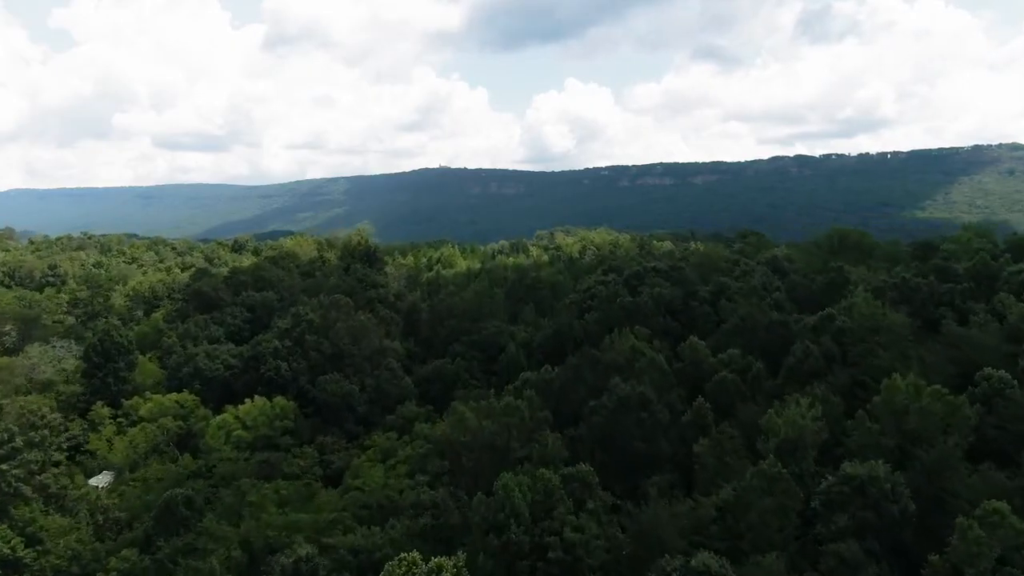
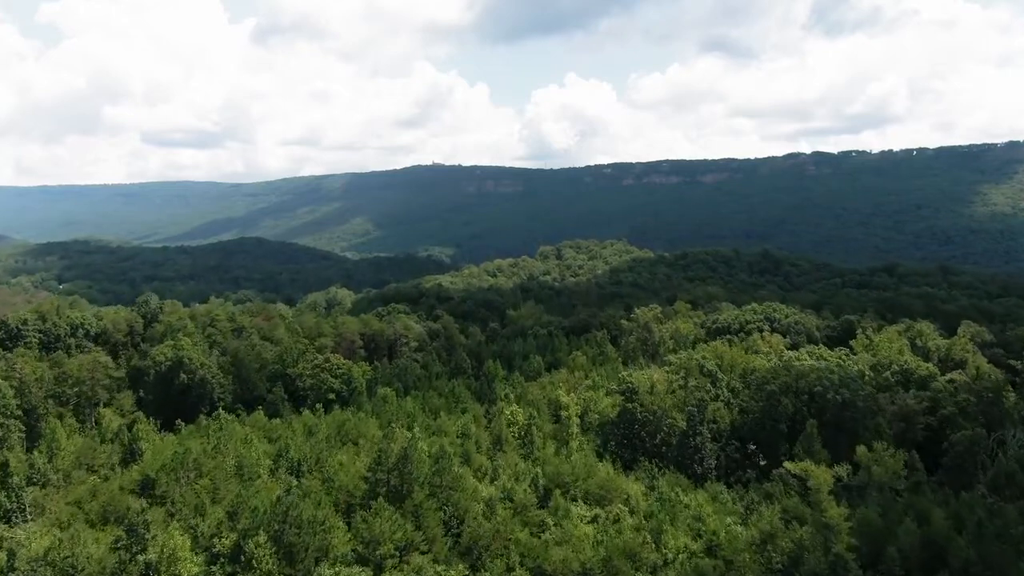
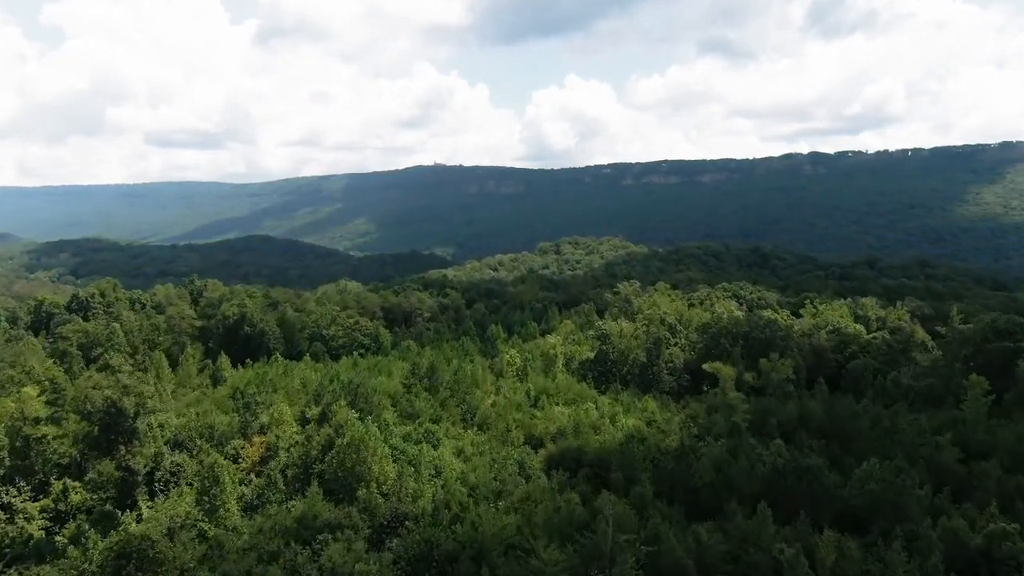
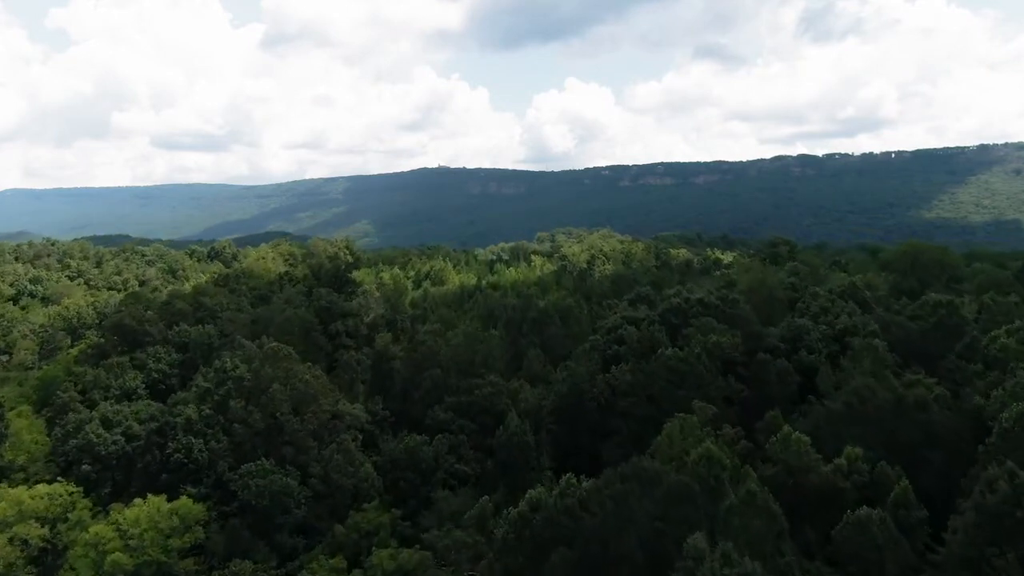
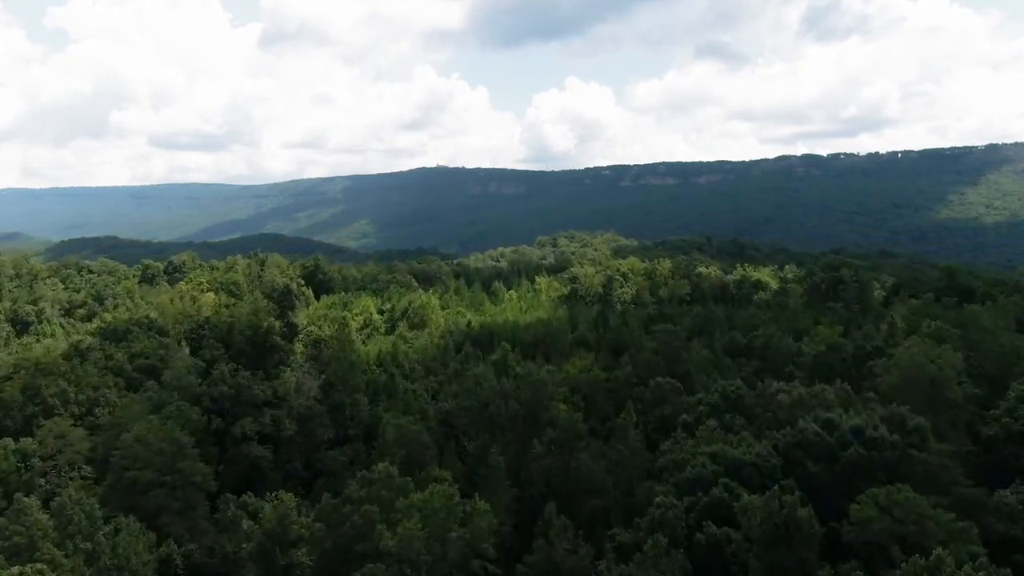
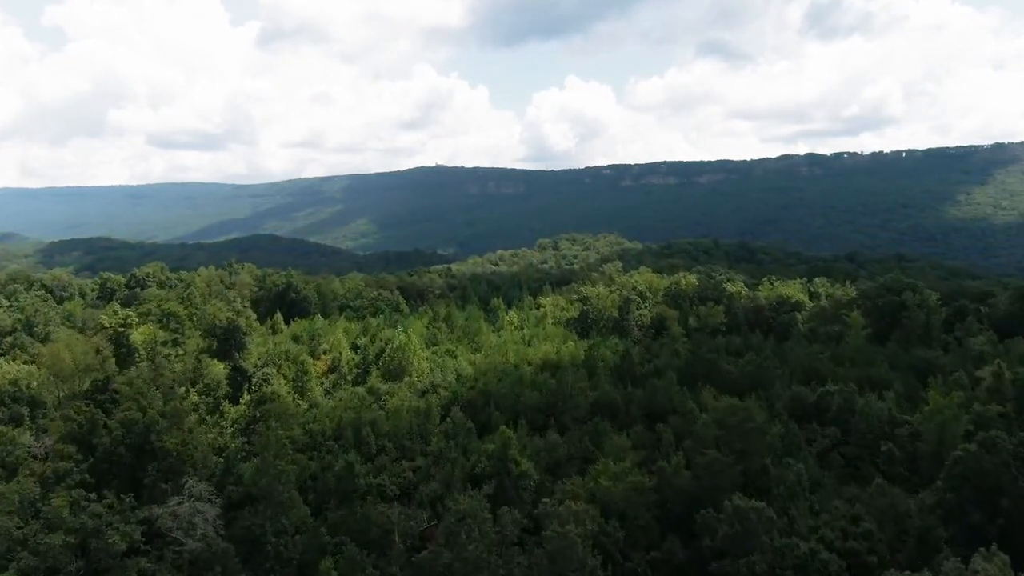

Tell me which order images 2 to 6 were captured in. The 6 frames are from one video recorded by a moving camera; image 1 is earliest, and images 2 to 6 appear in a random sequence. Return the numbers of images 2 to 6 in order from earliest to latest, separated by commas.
4, 5, 6, 3, 2
